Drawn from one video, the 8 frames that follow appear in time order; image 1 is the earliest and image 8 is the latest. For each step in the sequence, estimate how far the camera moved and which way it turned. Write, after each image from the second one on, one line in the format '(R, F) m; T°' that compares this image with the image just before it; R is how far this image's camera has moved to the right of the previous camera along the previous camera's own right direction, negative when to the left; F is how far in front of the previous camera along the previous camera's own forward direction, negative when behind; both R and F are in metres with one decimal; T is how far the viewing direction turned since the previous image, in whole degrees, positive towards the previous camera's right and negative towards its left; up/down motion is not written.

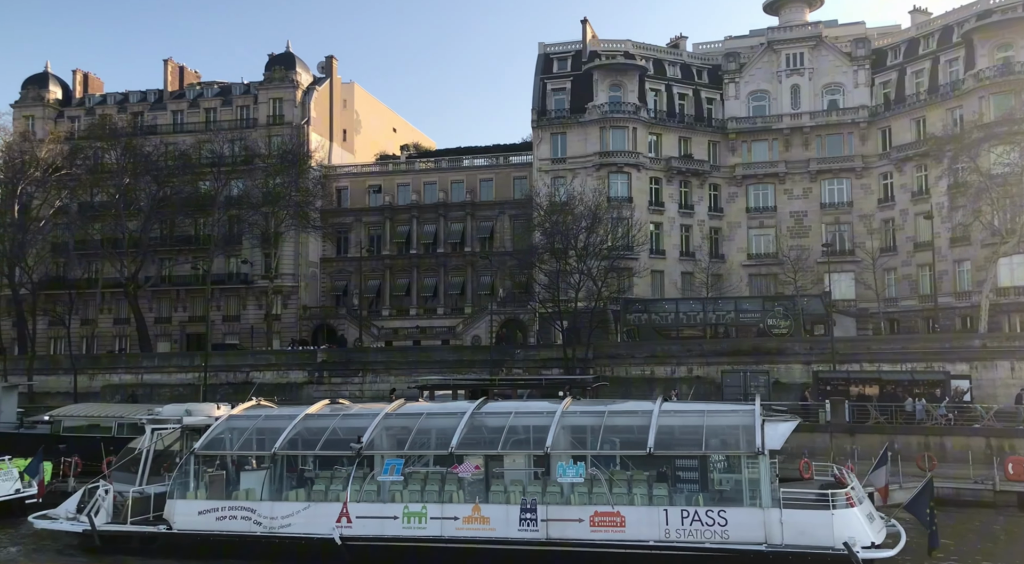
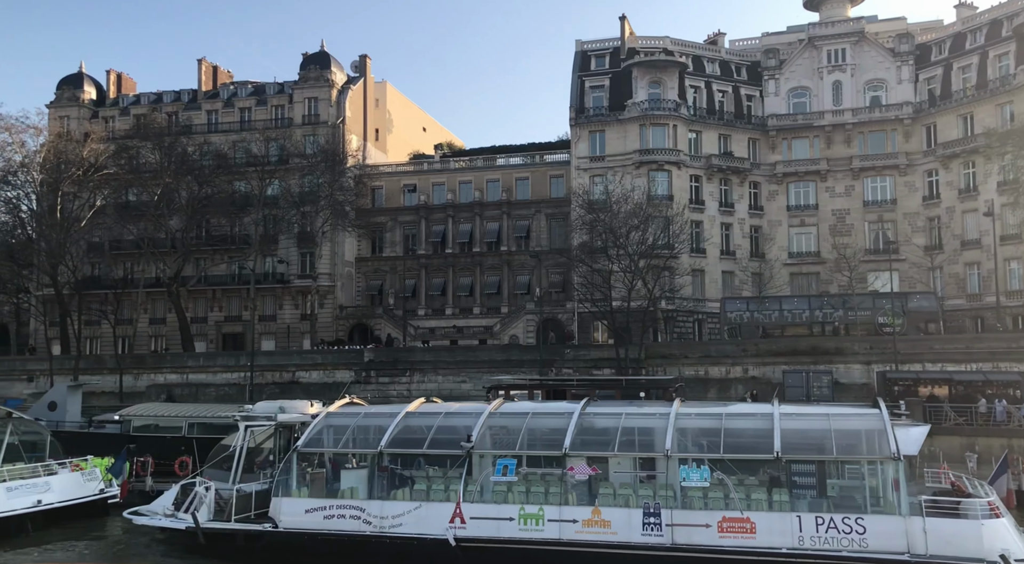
(-1.3, +0.3) m; -1°
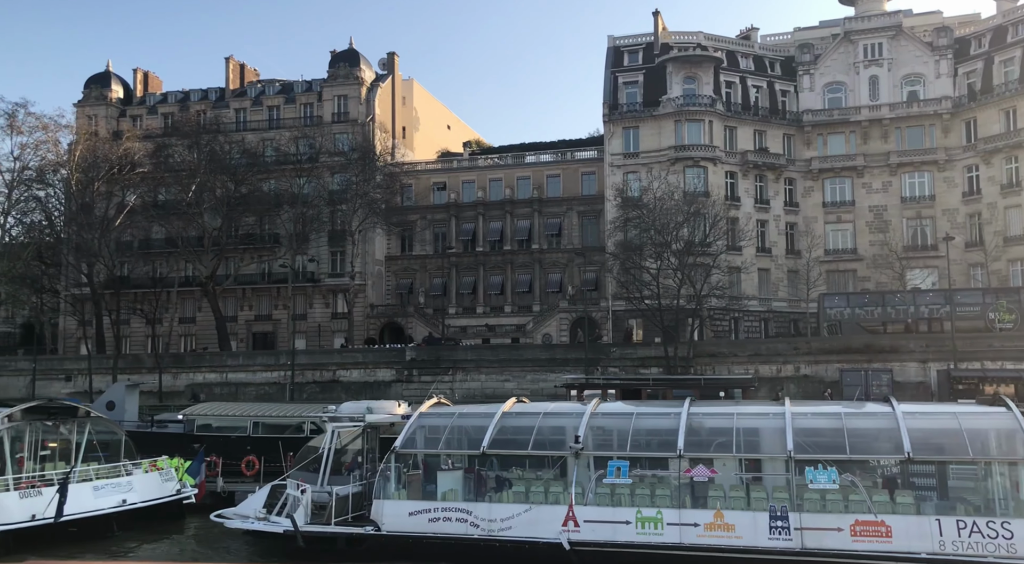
(-1.3, +0.4) m; -1°
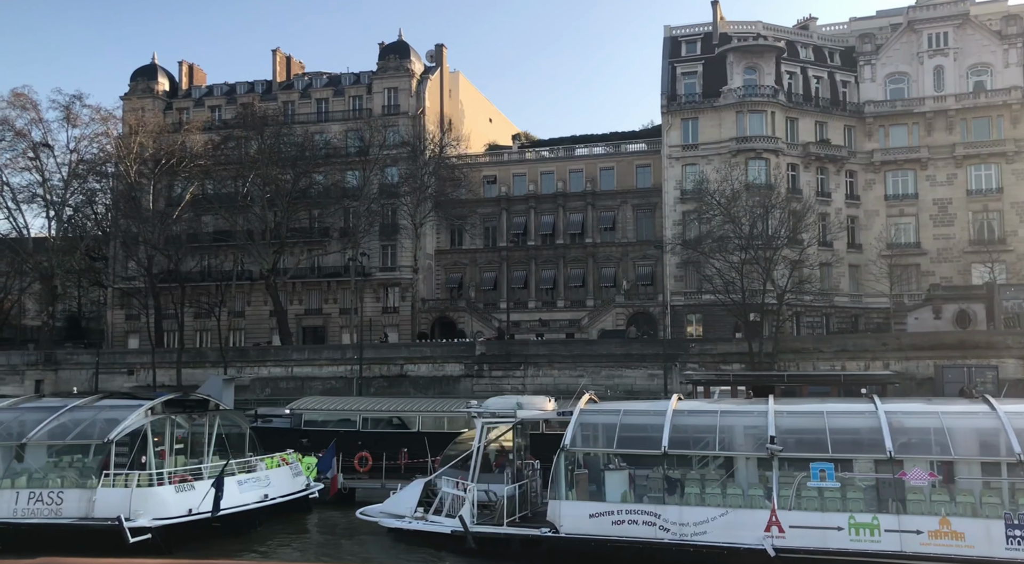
(-2.1, +0.7) m; -1°
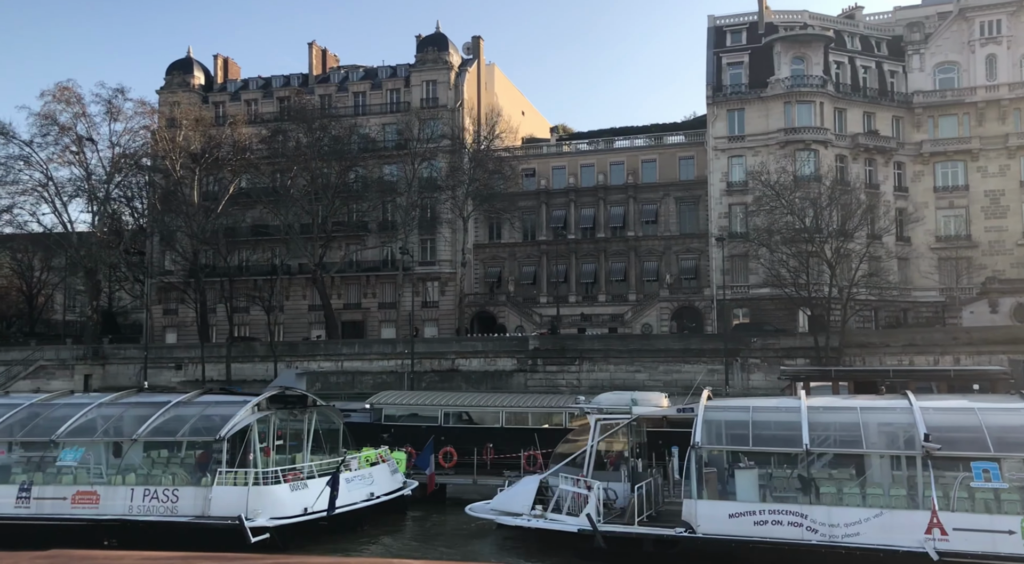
(-1.4, +0.5) m; -1°
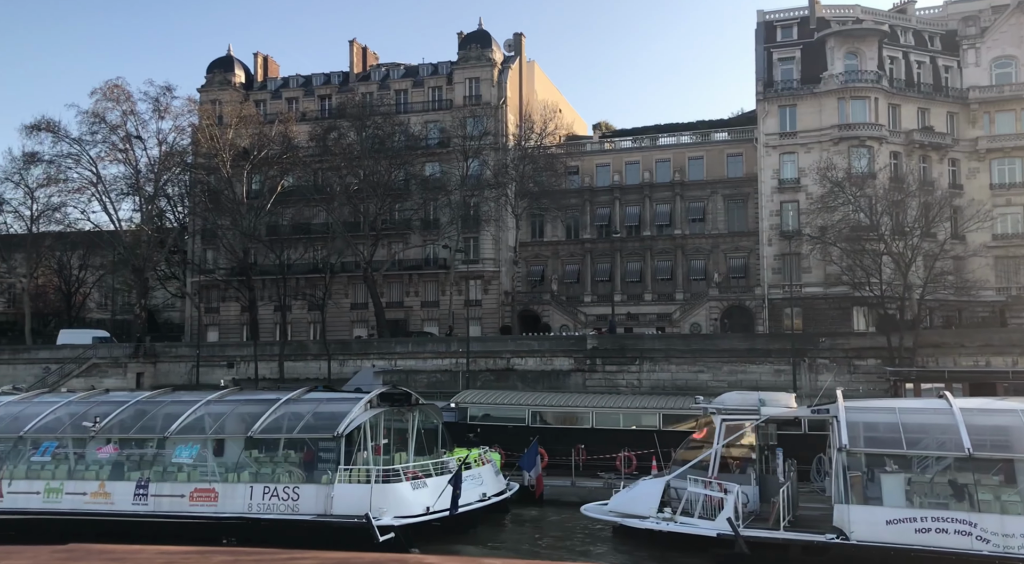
(-1.4, +0.5) m; -1°
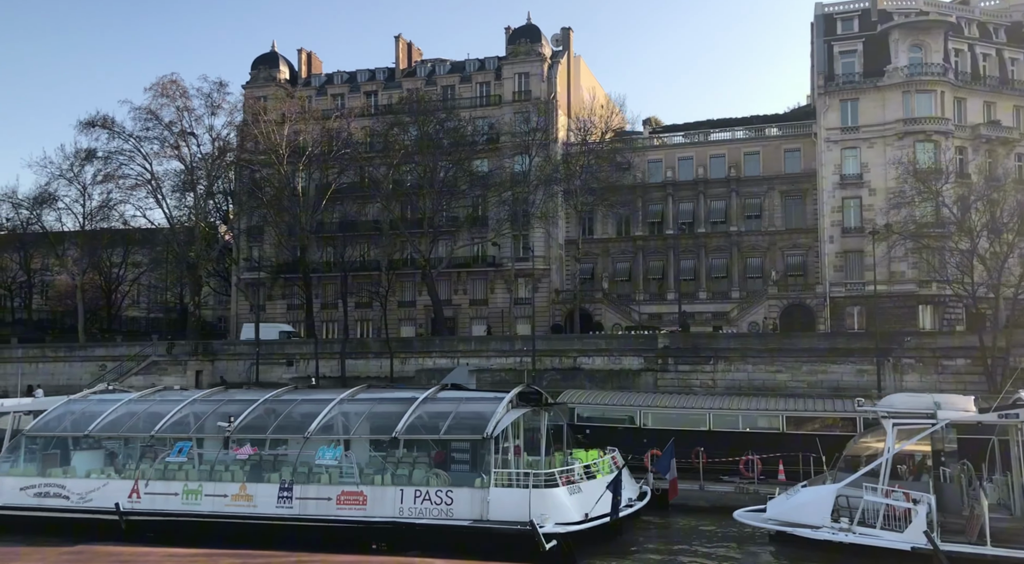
(-1.8, +0.7) m; -1°
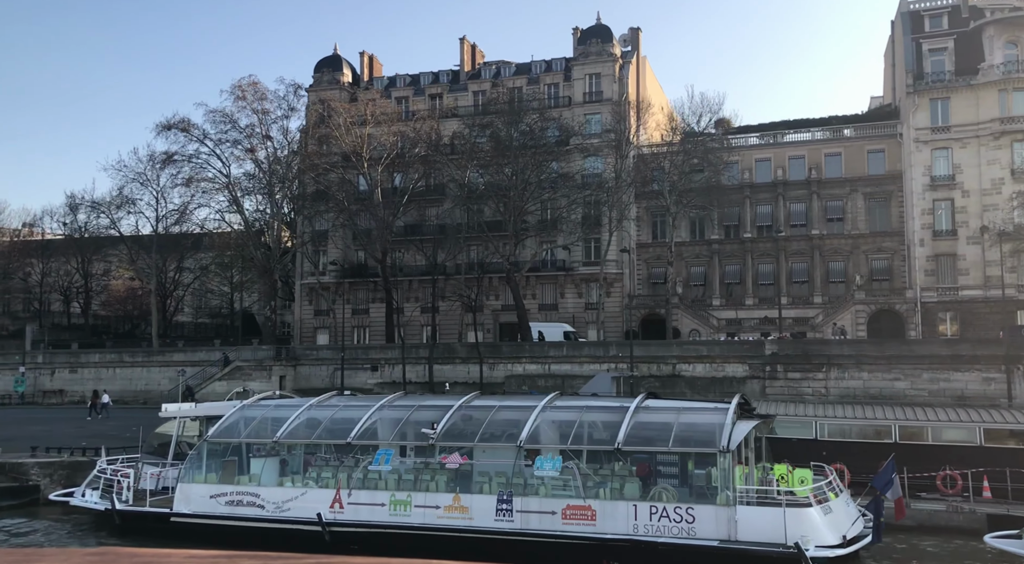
(-2.5, +1.0) m; -2°
